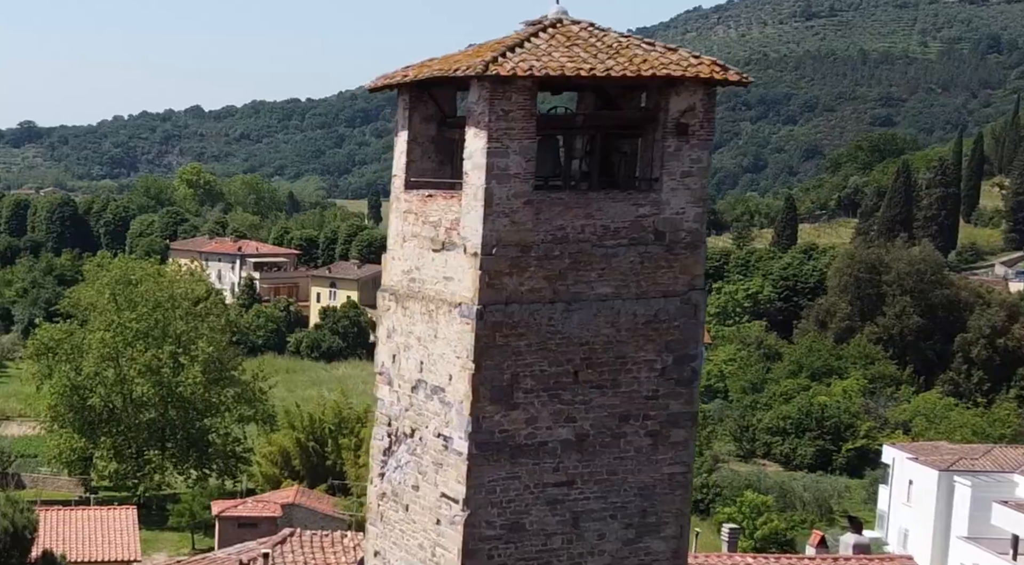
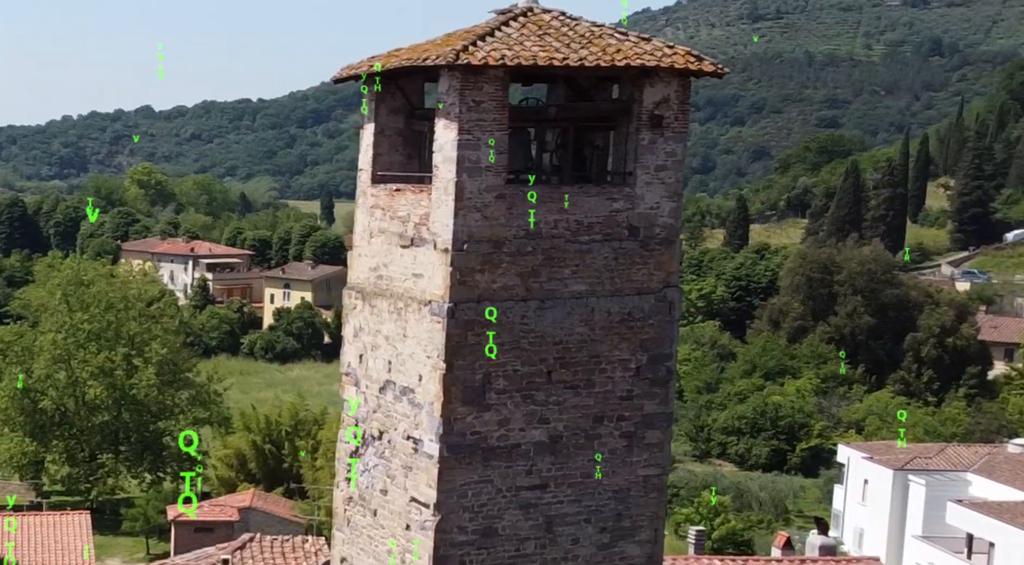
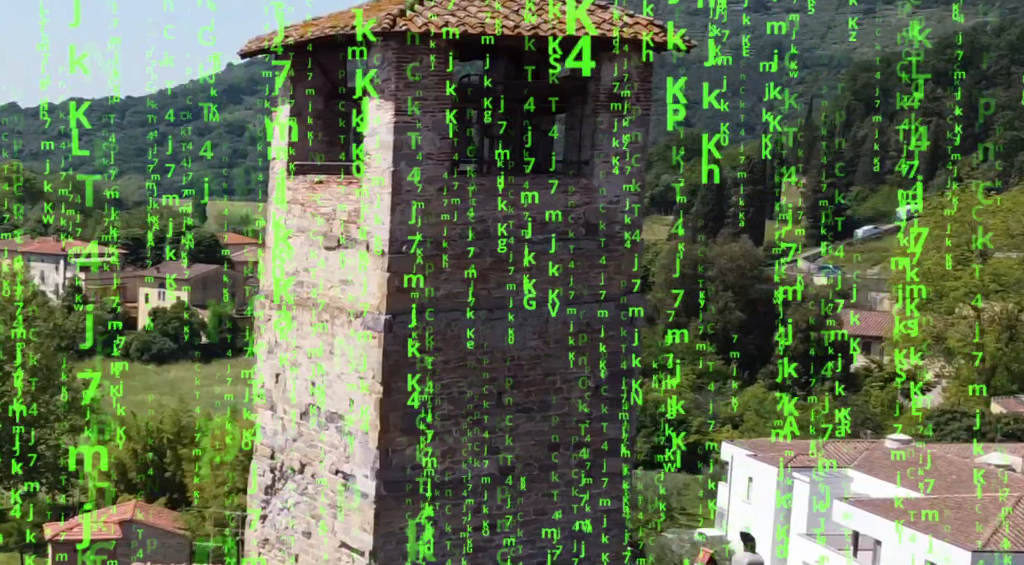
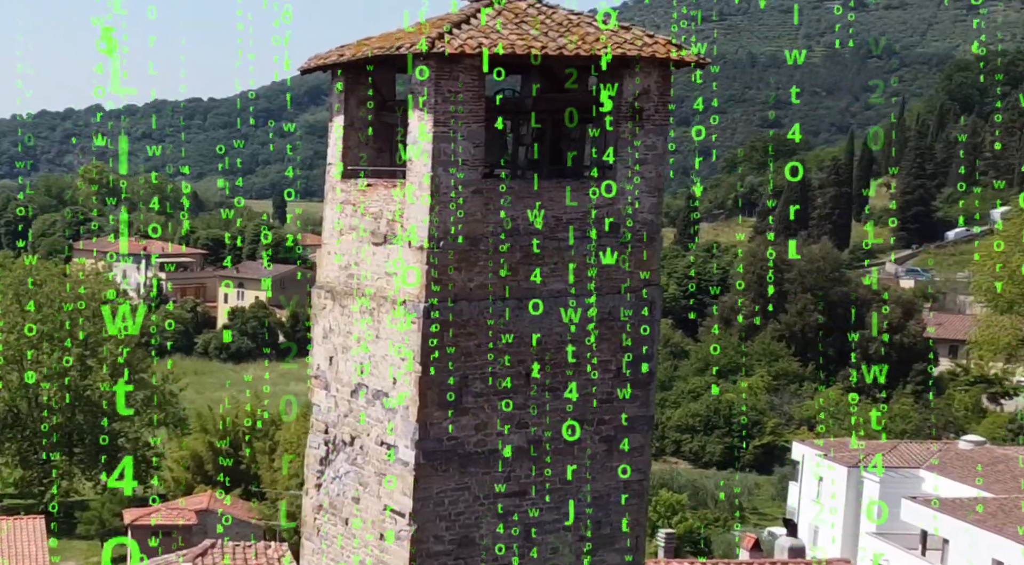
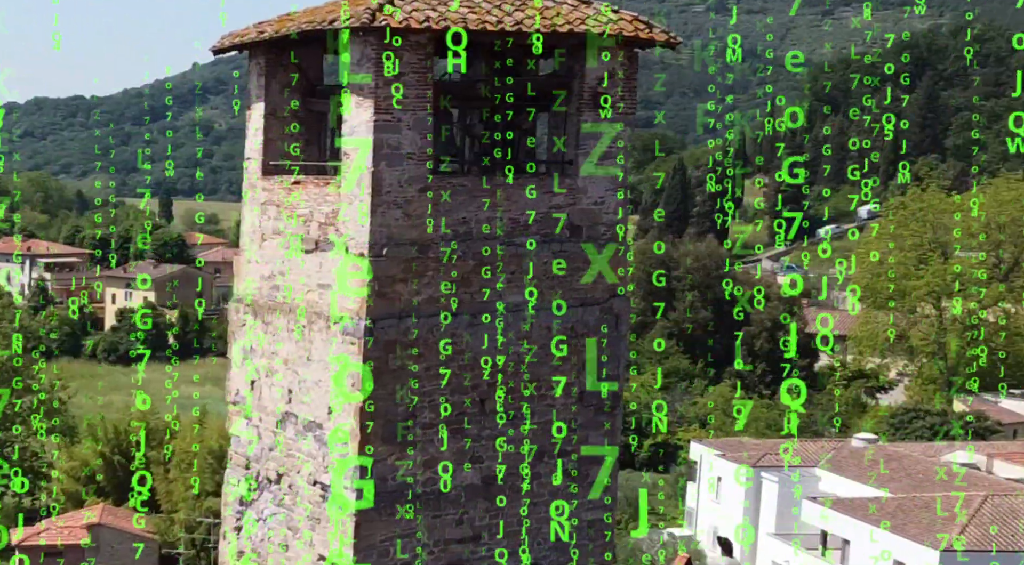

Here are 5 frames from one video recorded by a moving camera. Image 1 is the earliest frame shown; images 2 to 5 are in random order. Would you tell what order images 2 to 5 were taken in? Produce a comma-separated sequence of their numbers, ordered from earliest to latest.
2, 4, 3, 5
